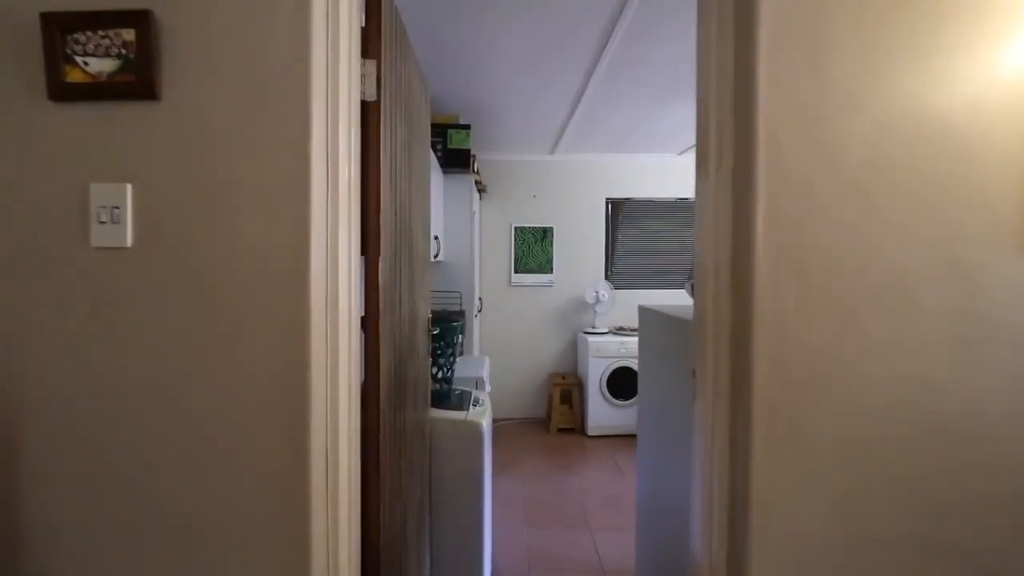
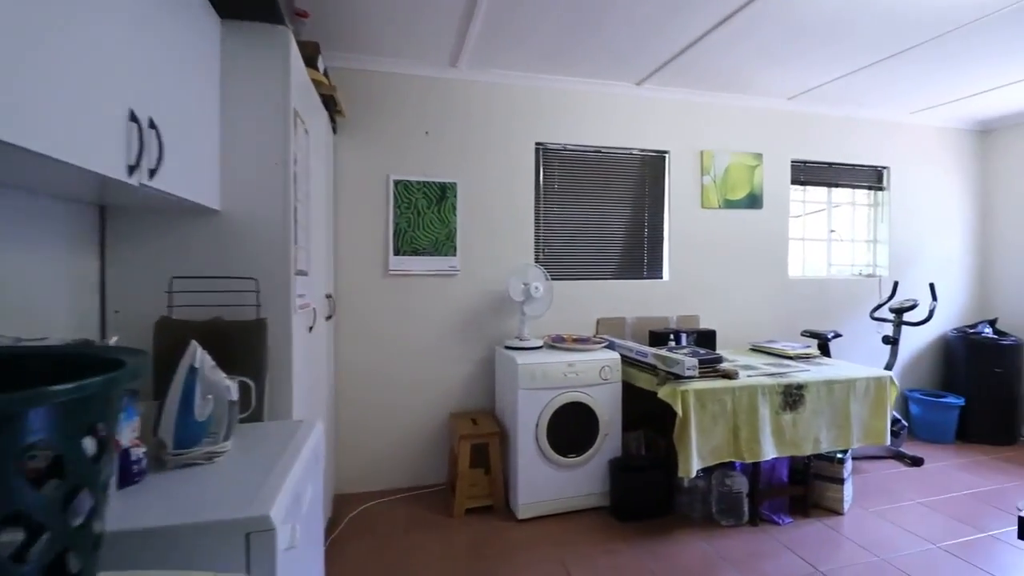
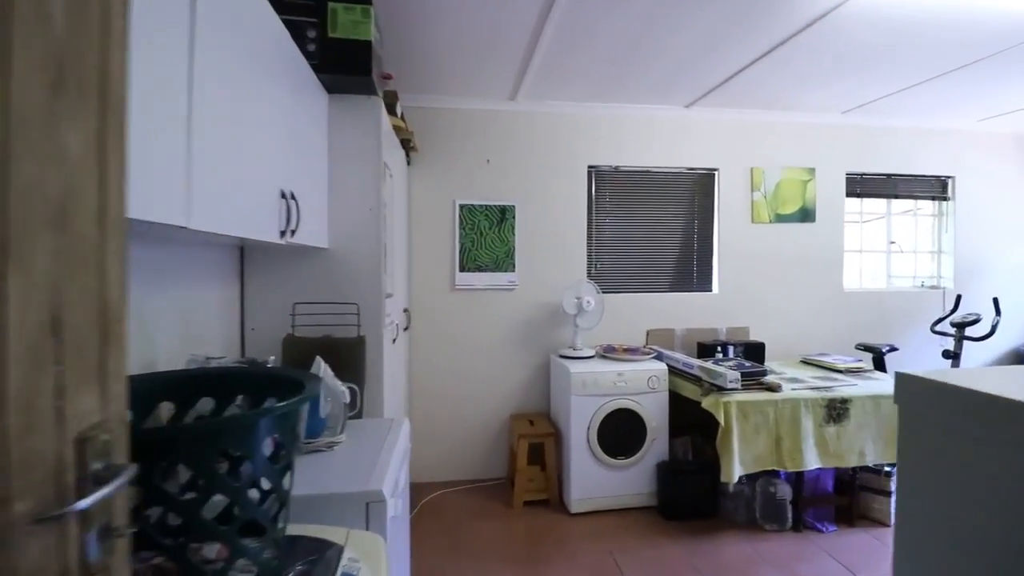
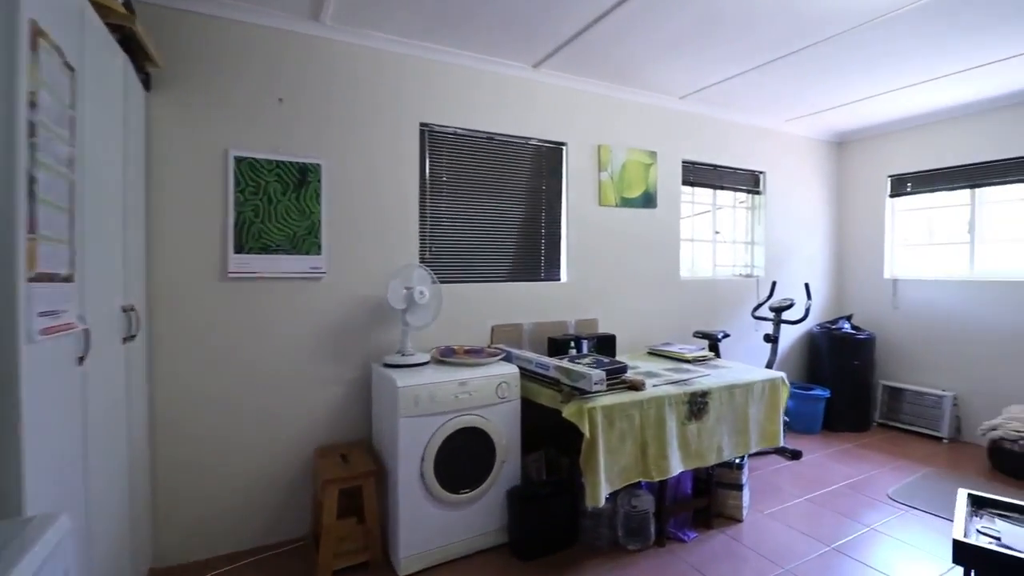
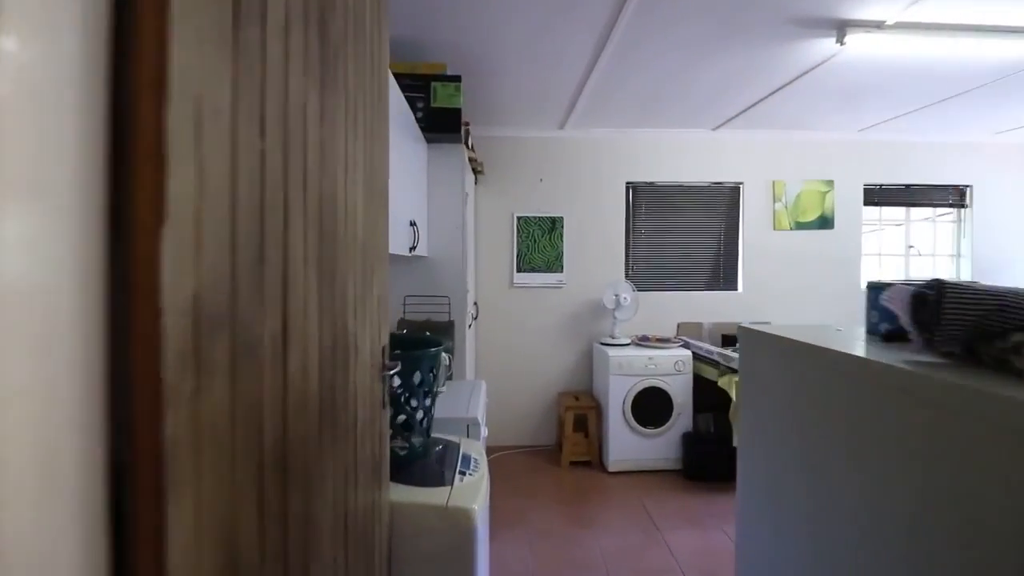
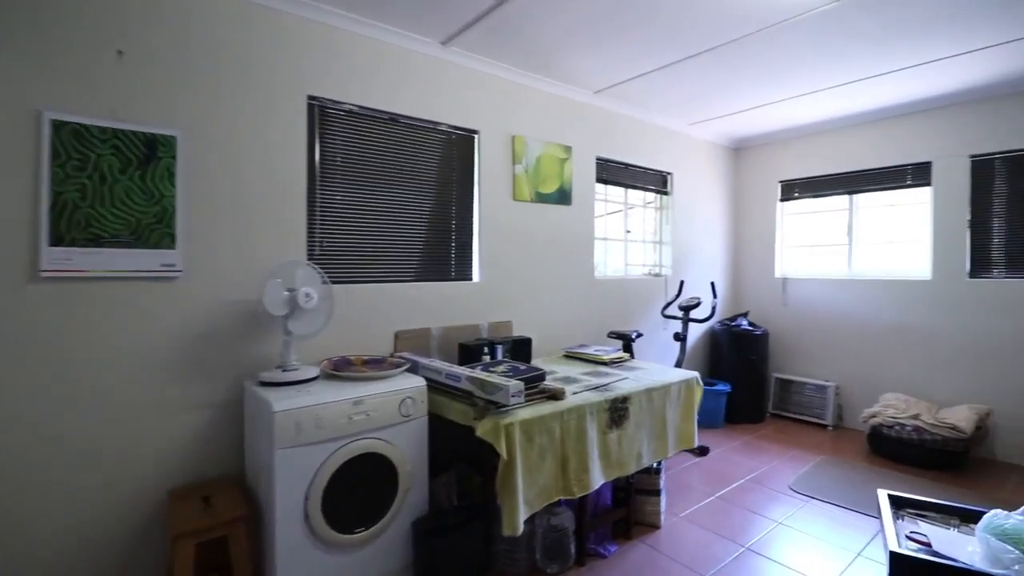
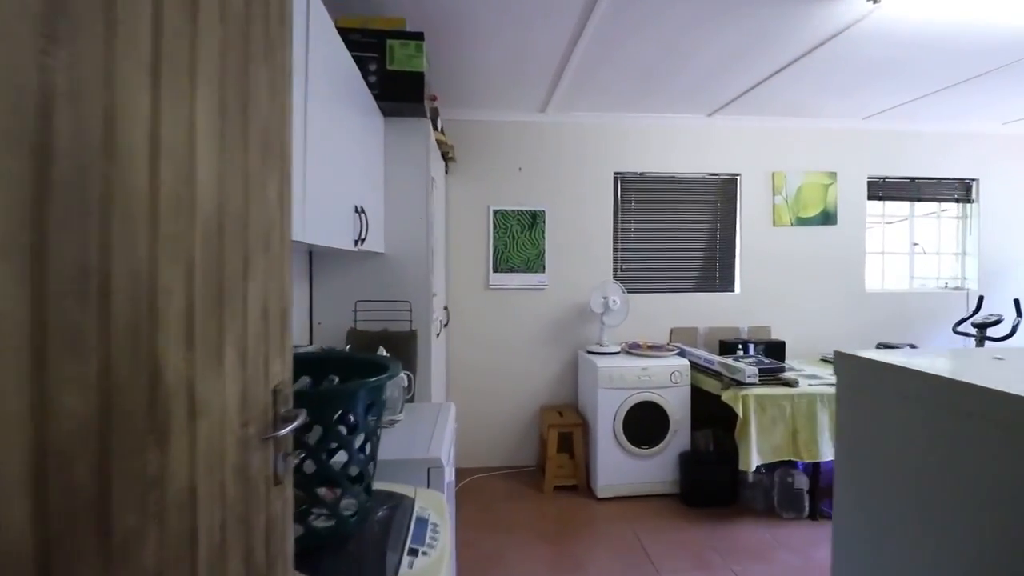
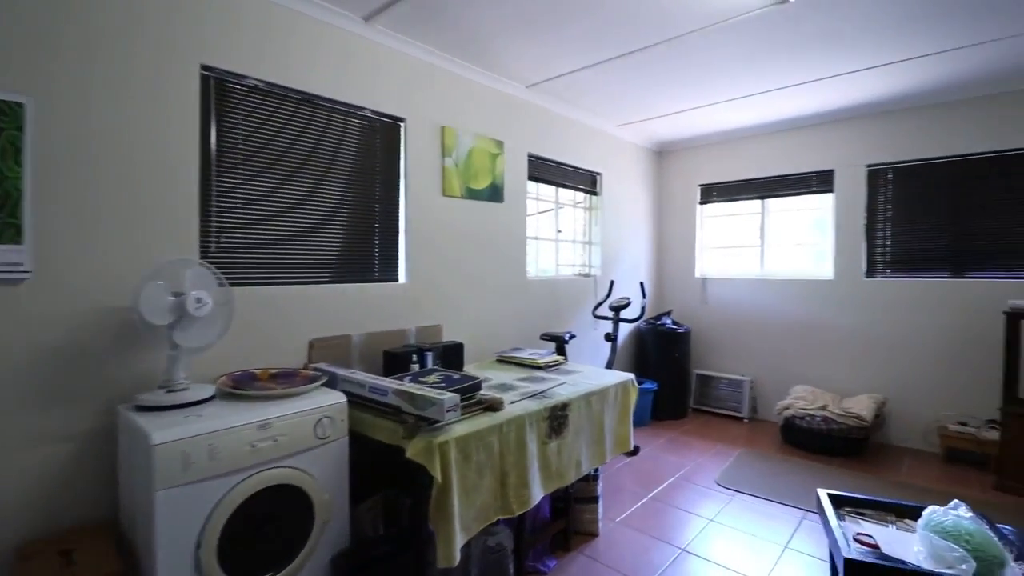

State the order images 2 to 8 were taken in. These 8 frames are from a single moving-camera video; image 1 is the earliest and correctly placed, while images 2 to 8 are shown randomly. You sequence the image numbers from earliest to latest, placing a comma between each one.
5, 7, 3, 2, 4, 6, 8
